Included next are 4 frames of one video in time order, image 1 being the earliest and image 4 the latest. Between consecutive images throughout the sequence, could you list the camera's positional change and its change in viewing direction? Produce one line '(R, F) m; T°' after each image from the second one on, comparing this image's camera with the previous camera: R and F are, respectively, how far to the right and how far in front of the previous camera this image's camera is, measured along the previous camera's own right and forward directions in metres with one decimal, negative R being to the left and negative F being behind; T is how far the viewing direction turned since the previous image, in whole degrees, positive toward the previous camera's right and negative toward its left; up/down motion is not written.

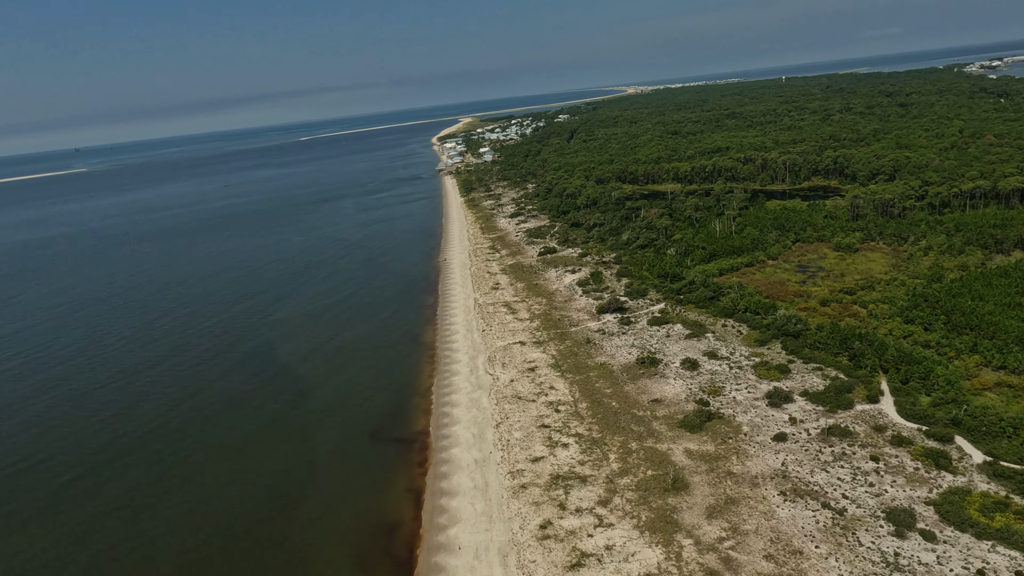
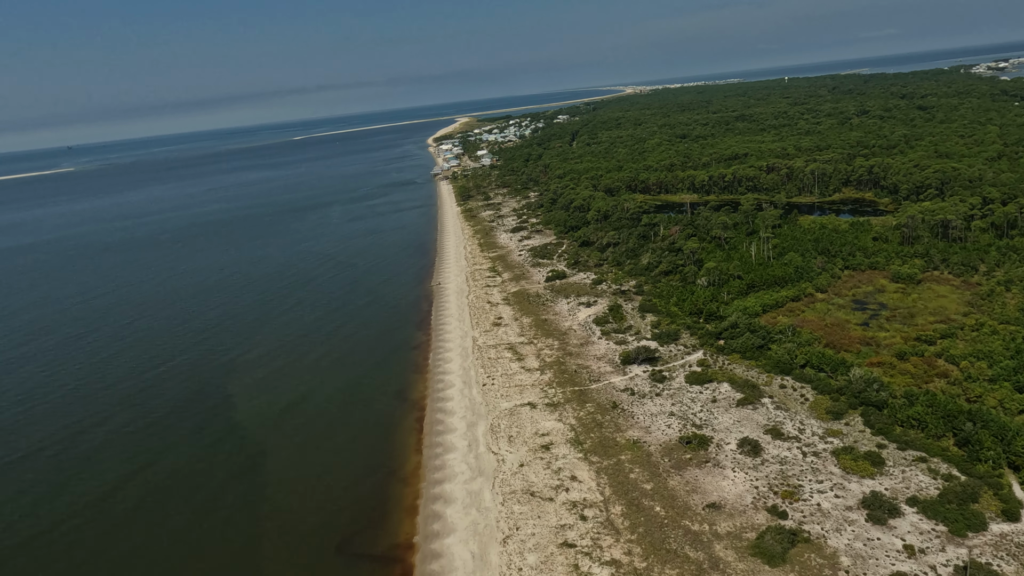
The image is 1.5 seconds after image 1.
(-0.4, +6.0) m; 0°
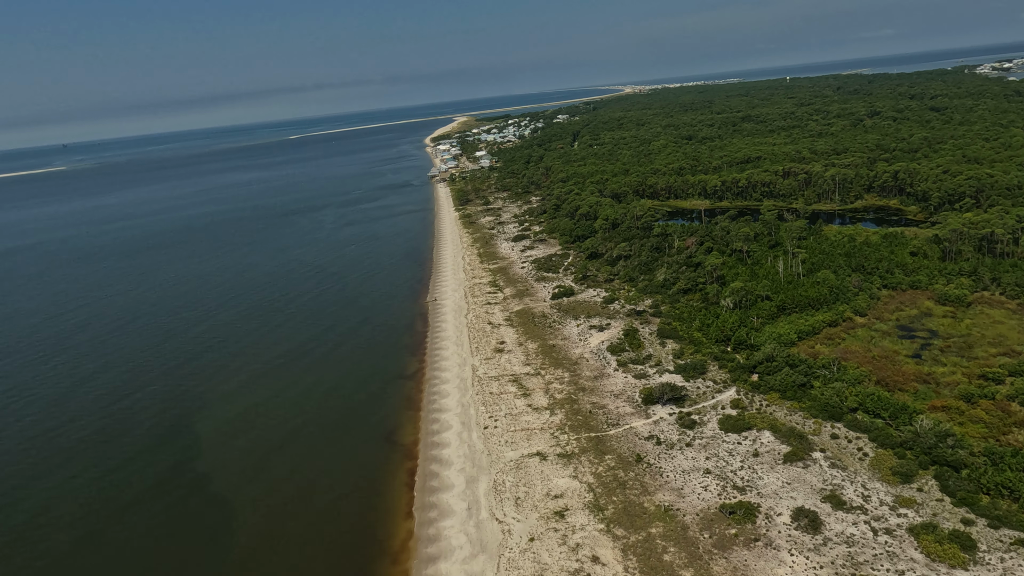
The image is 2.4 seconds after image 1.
(-0.3, +3.6) m; 0°
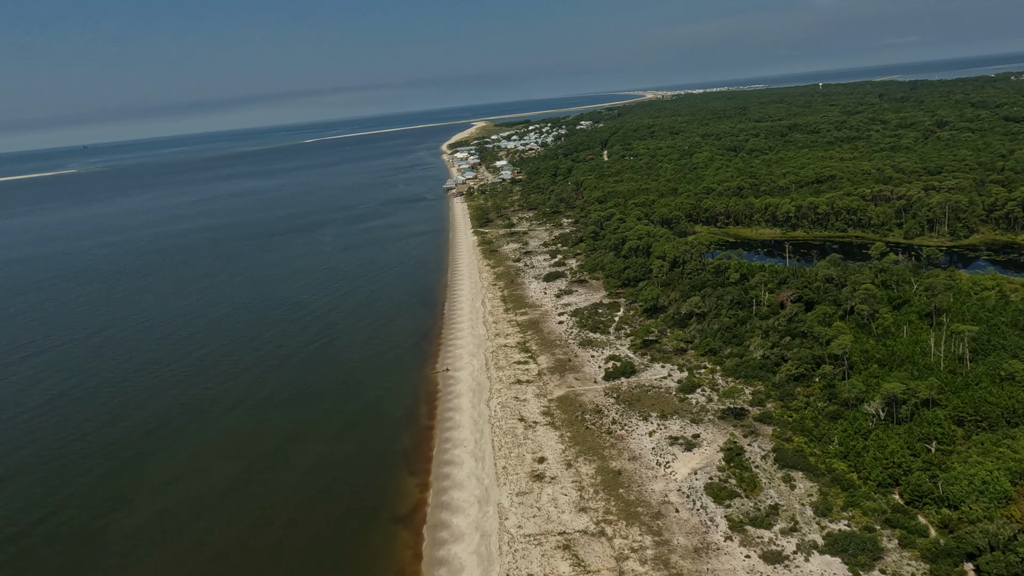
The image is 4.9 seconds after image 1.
(-1.0, +10.2) m; -1°
